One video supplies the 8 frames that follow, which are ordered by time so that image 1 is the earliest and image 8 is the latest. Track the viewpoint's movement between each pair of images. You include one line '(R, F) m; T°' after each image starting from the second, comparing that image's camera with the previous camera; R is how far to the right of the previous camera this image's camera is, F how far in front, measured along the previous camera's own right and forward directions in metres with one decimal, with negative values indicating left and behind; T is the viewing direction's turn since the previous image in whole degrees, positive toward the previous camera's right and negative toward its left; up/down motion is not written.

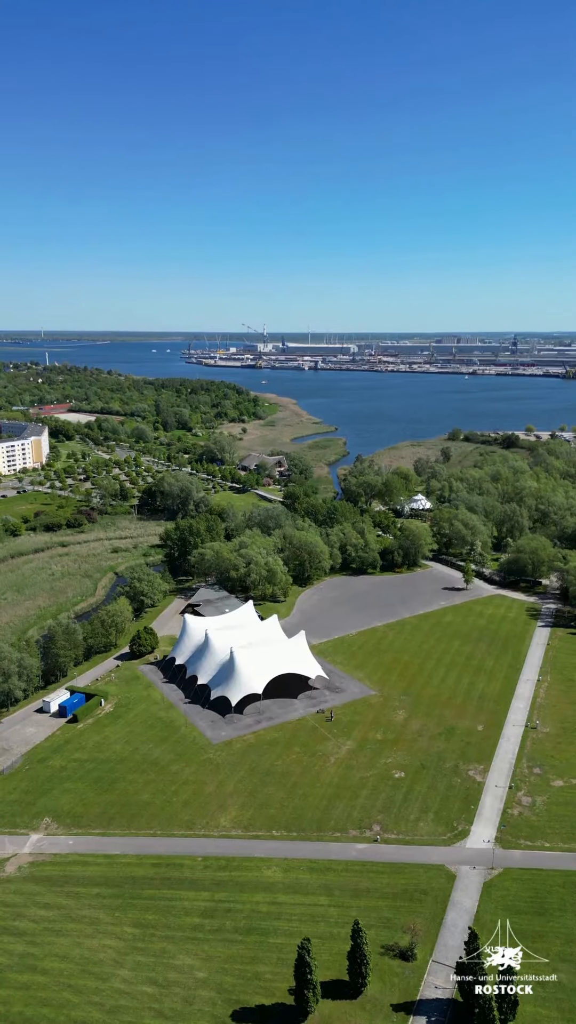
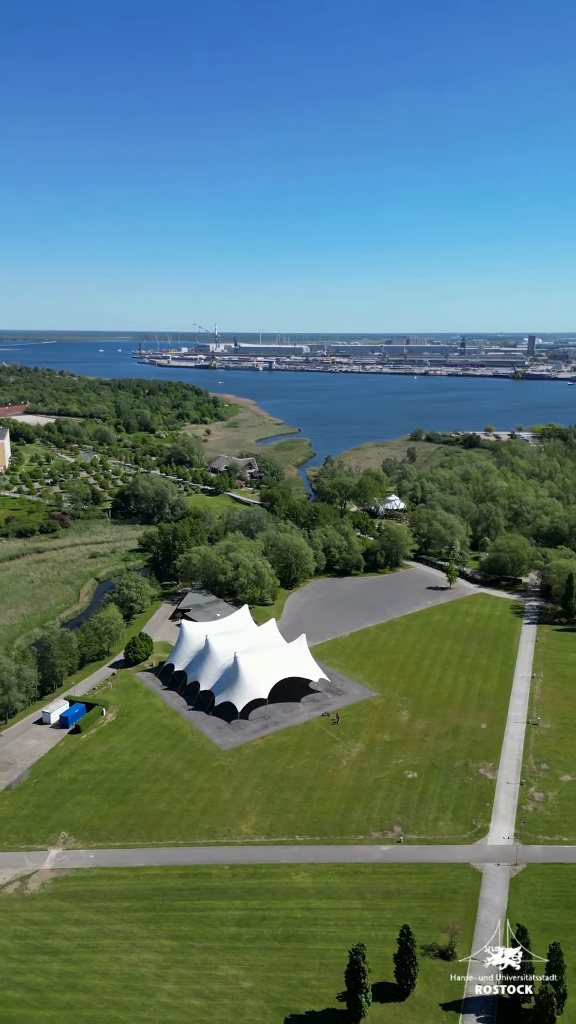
(-2.3, +0.1) m; +4°
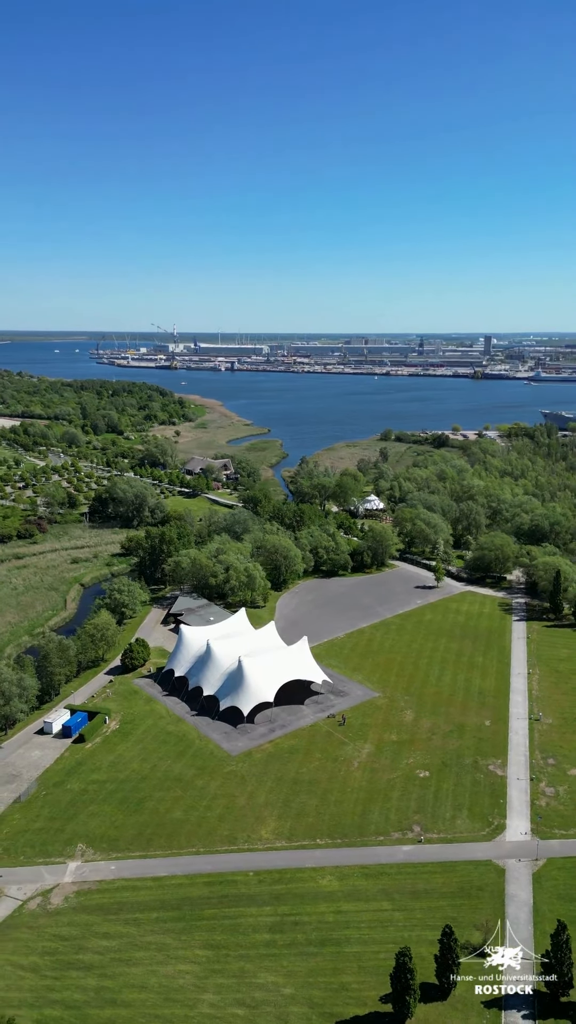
(-1.9, +0.1) m; +3°
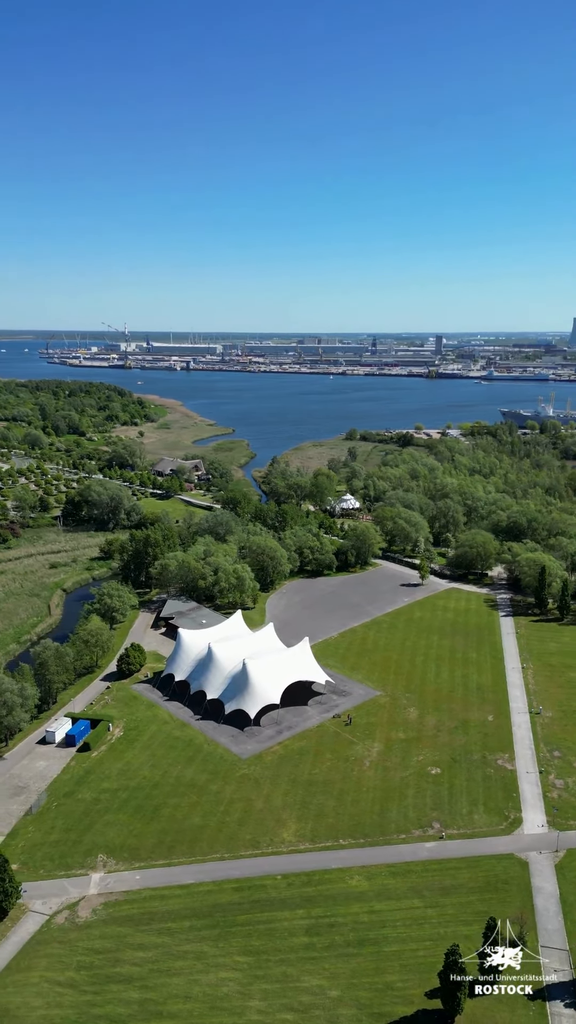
(-2.2, +0.1) m; +3°
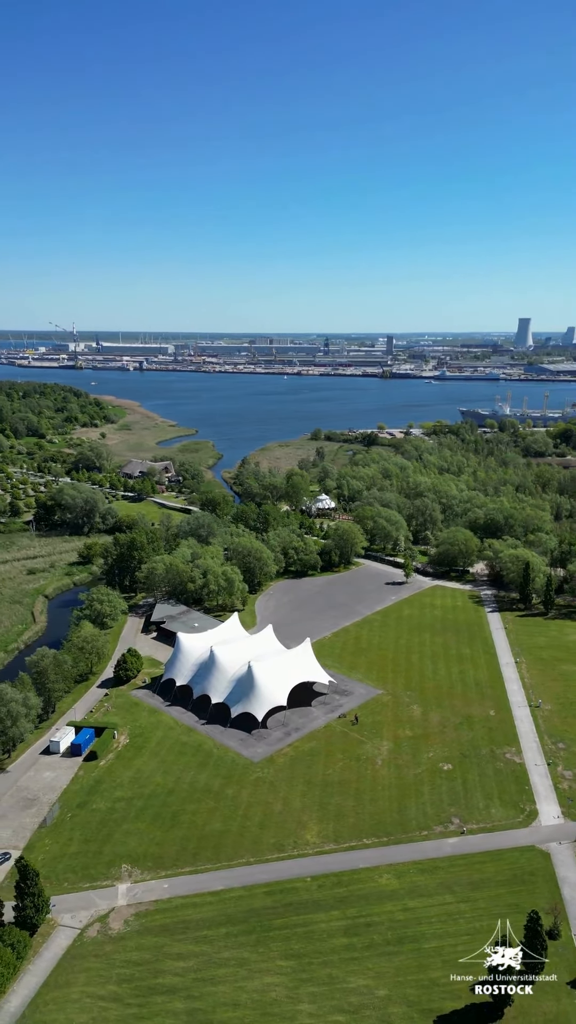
(-2.3, +0.1) m; +4°
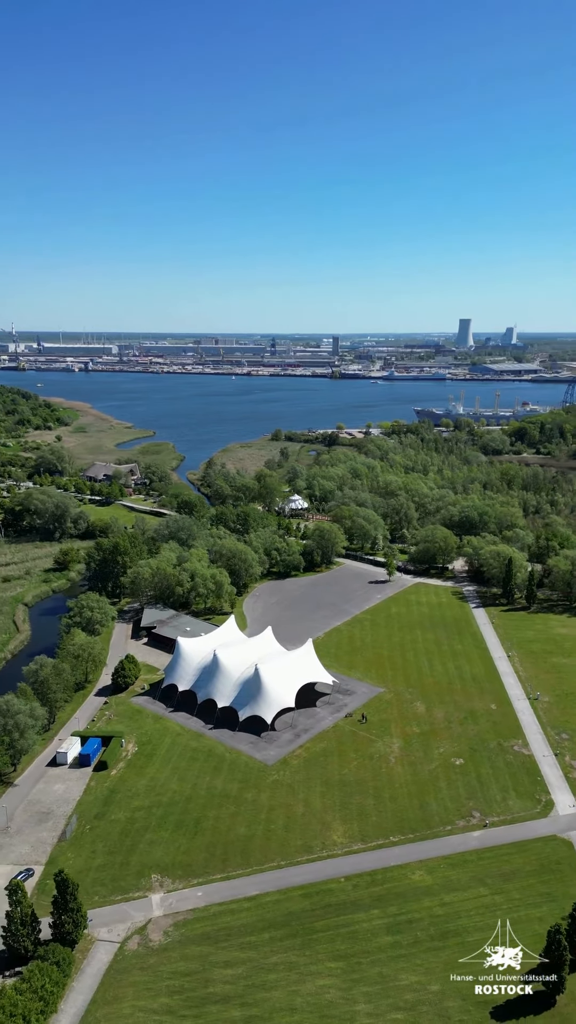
(-2.6, +0.1) m; +4°
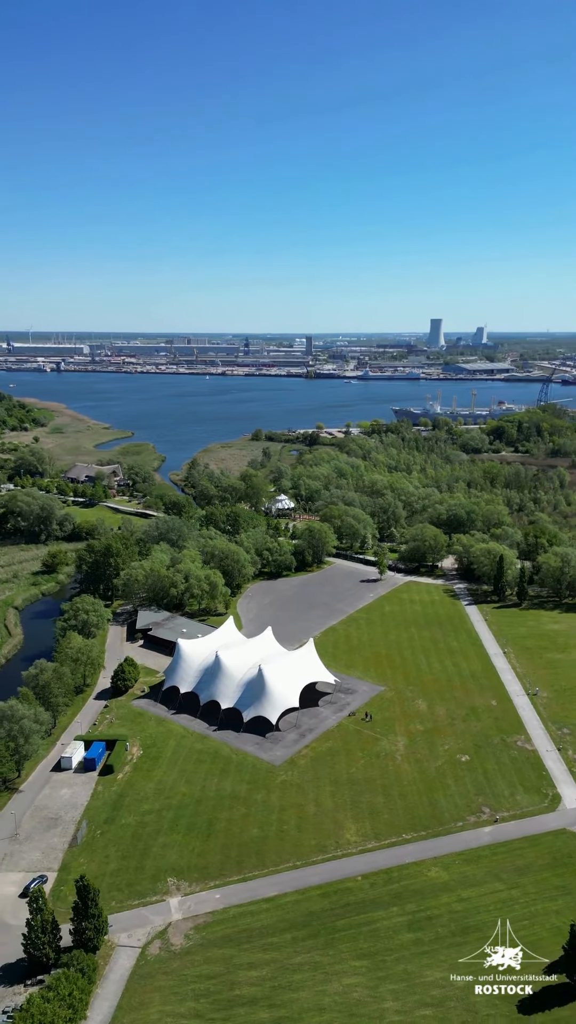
(-1.3, 0.0) m; +2°
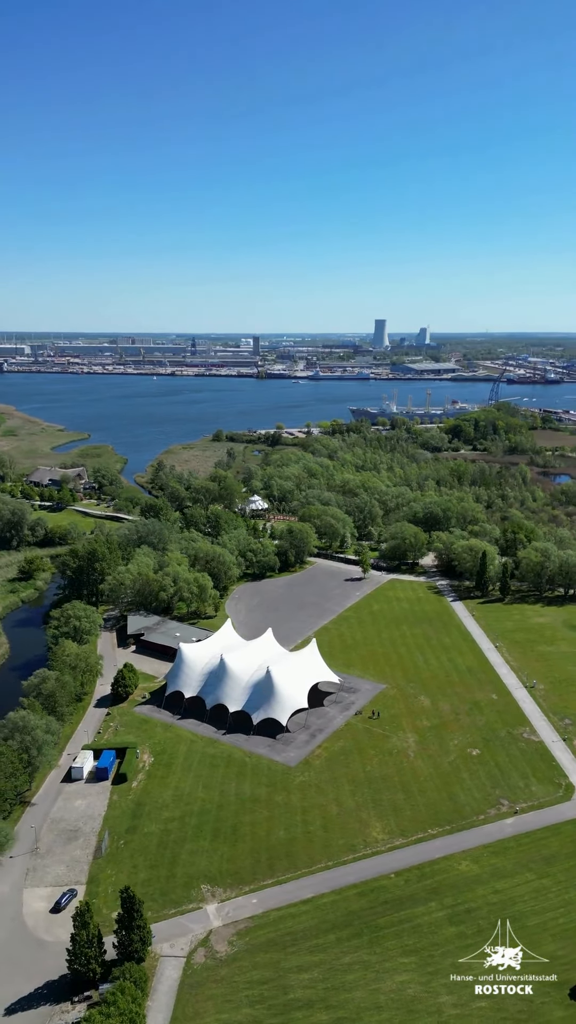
(-2.6, +0.1) m; +4°
